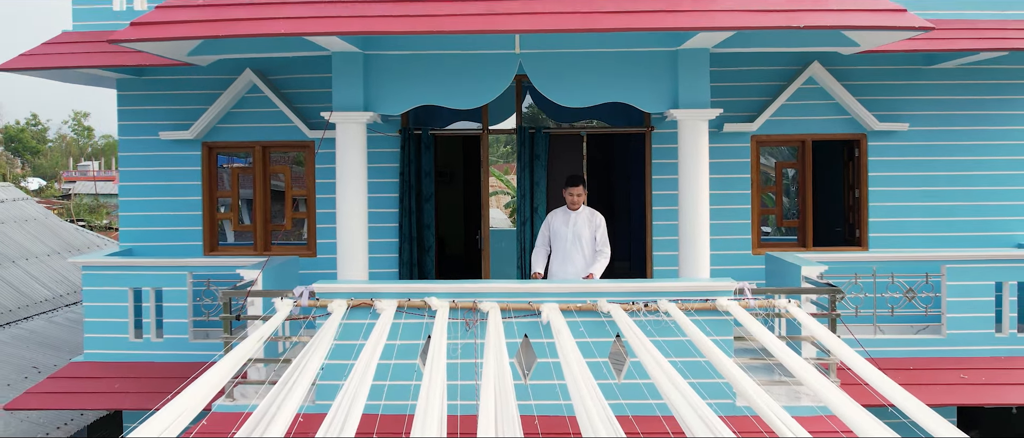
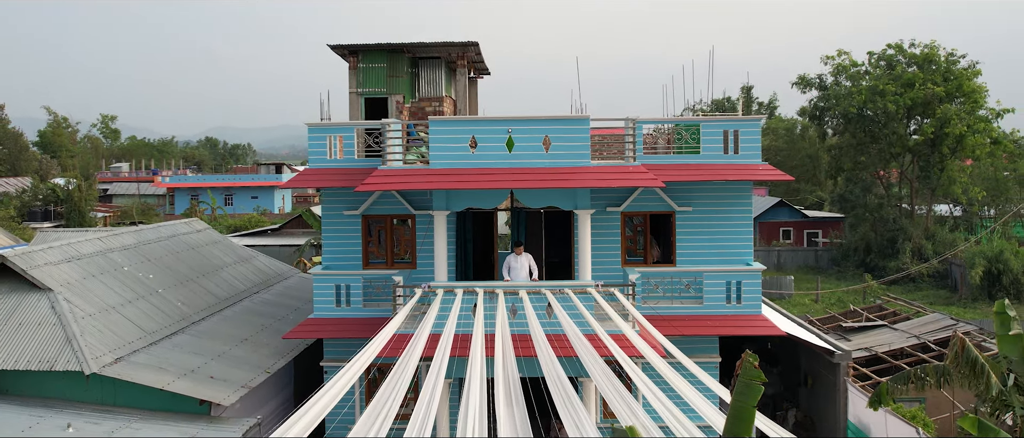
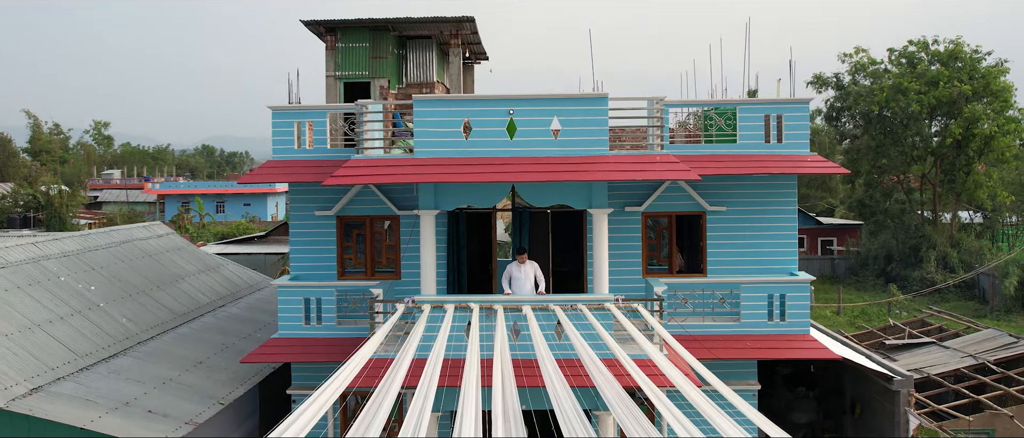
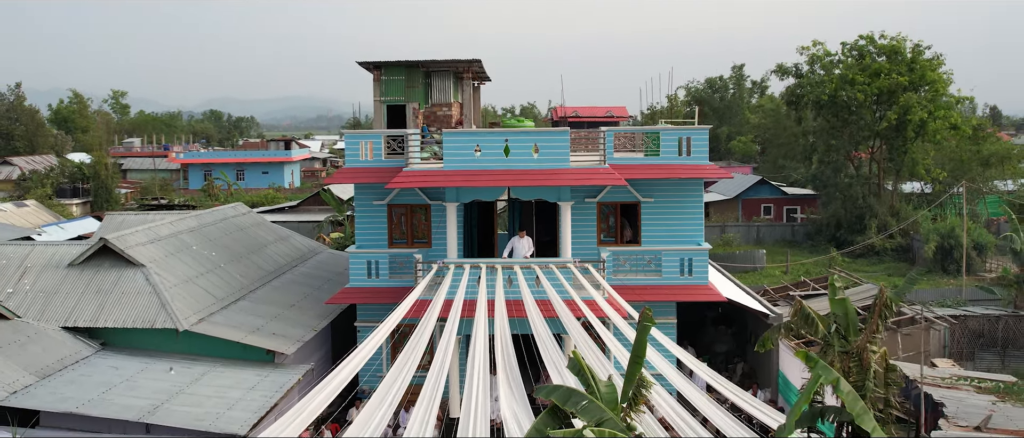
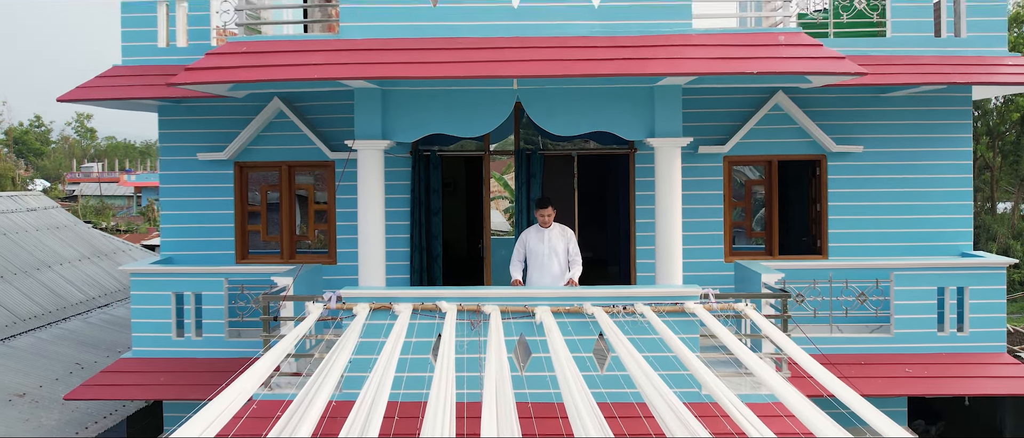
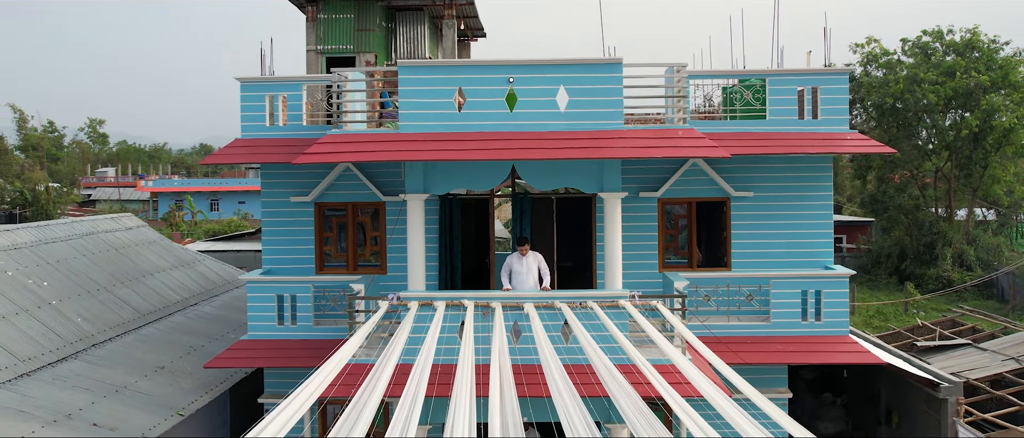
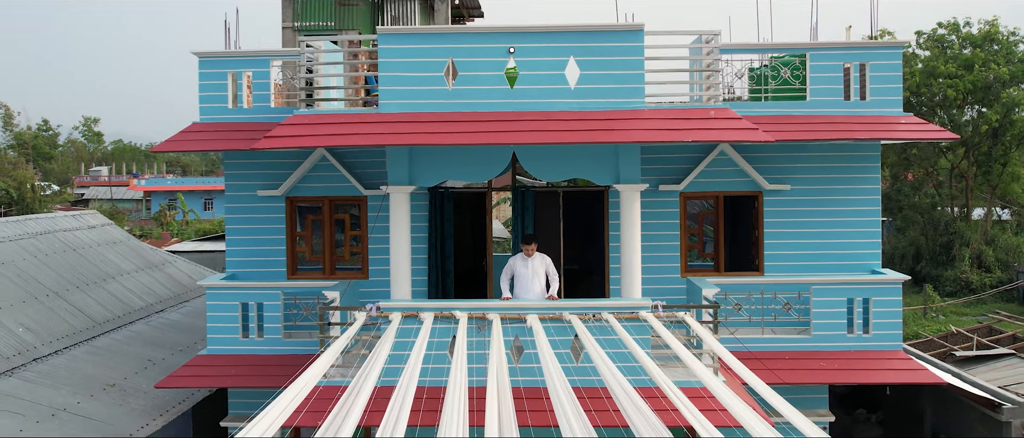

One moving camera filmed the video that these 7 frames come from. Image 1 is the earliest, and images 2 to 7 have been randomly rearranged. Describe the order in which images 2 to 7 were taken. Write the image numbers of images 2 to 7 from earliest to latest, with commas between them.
5, 7, 6, 3, 2, 4
